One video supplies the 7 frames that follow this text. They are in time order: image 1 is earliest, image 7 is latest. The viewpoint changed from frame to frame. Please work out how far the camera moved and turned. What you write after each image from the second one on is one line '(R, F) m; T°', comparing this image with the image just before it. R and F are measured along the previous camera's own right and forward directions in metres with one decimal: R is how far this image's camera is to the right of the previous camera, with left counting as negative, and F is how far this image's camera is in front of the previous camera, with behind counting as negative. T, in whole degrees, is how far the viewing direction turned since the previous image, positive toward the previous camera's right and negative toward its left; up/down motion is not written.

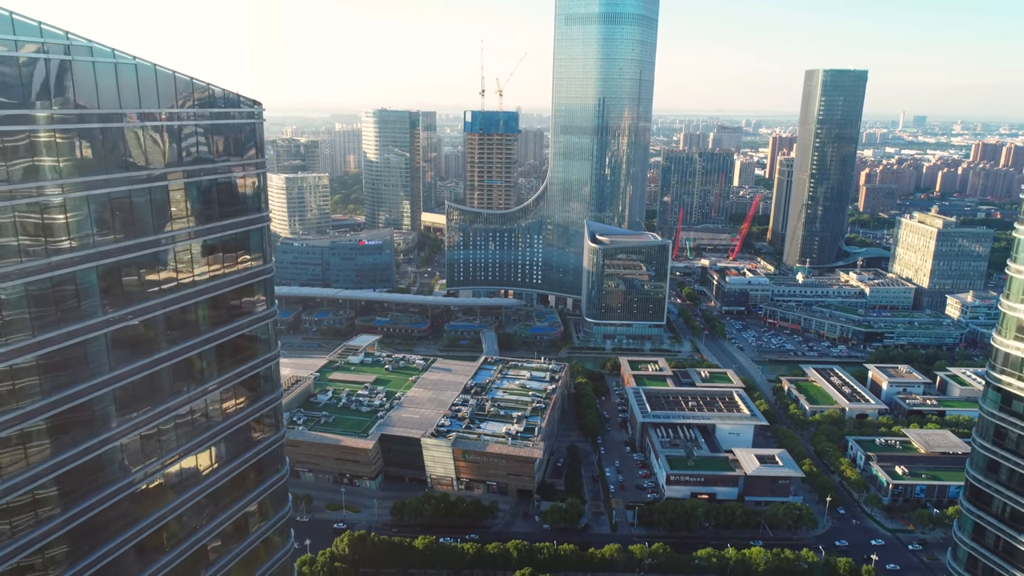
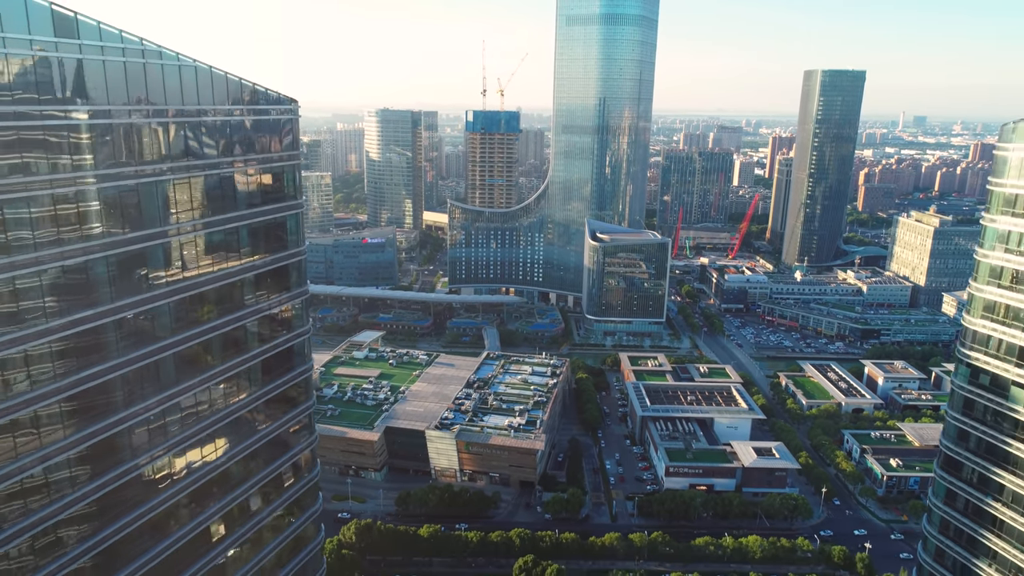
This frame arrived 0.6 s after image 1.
(-0.3, -2.1) m; 0°
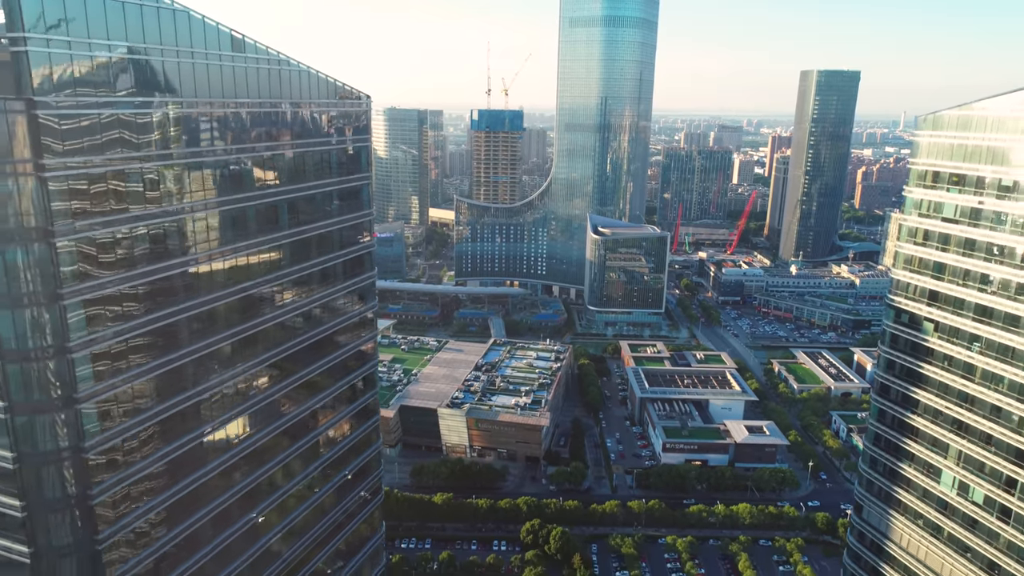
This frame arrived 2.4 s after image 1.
(-0.7, -6.6) m; 0°
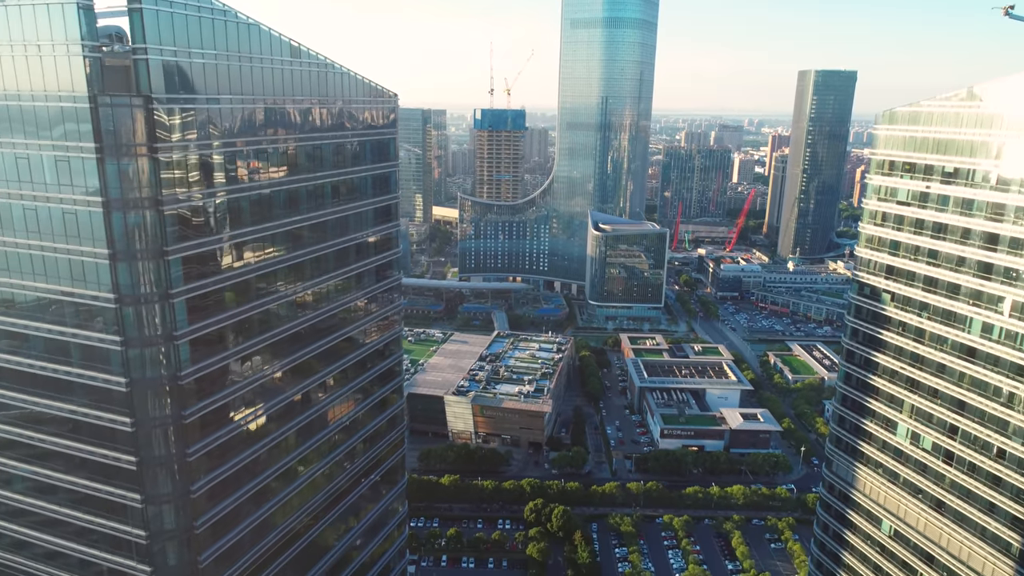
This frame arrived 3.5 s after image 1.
(-0.3, -4.2) m; 0°
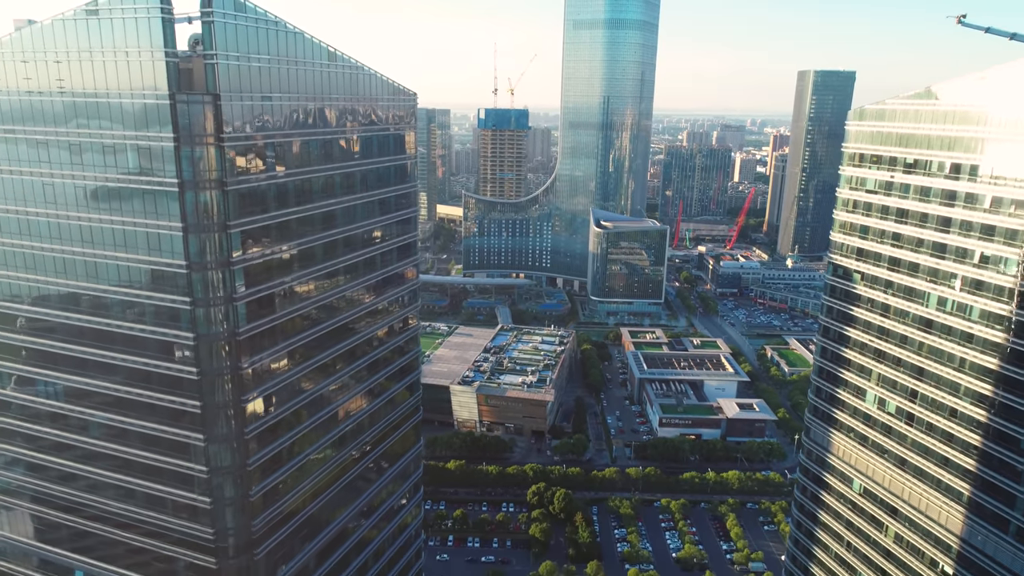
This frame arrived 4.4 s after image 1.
(-0.2, -3.7) m; 0°
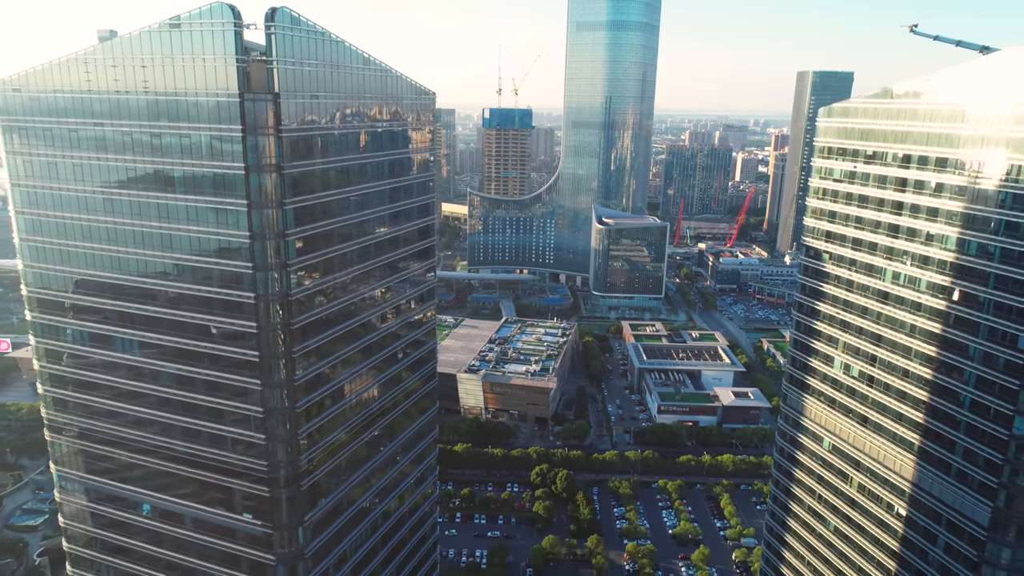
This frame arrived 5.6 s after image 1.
(-0.2, -4.8) m; 0°
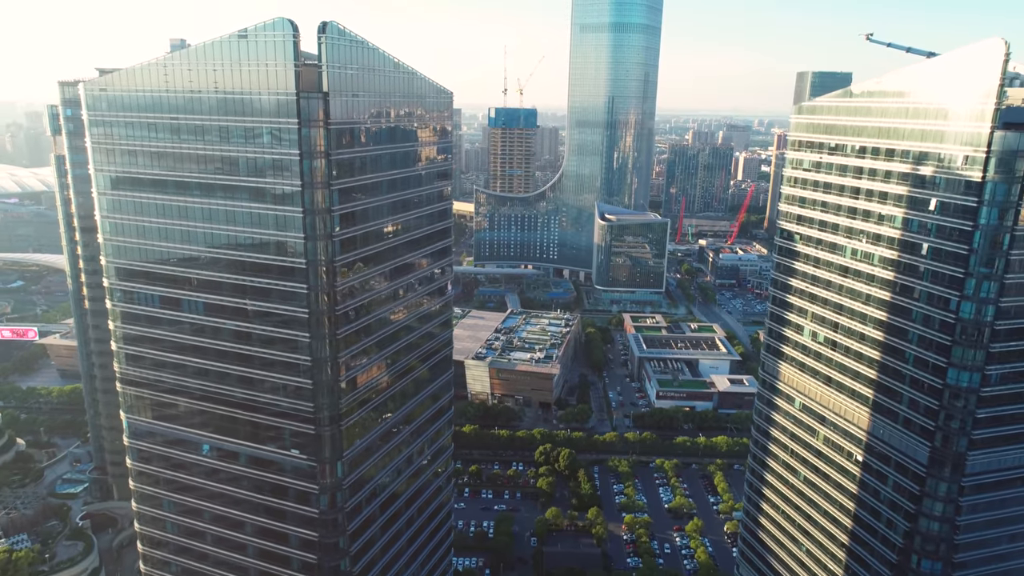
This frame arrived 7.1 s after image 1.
(-0.2, -5.7) m; 0°
